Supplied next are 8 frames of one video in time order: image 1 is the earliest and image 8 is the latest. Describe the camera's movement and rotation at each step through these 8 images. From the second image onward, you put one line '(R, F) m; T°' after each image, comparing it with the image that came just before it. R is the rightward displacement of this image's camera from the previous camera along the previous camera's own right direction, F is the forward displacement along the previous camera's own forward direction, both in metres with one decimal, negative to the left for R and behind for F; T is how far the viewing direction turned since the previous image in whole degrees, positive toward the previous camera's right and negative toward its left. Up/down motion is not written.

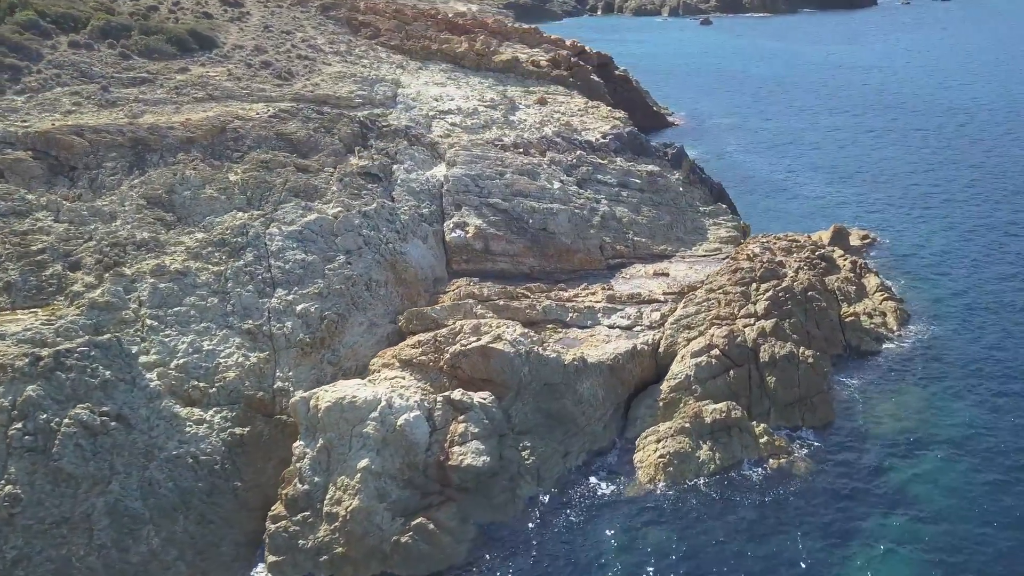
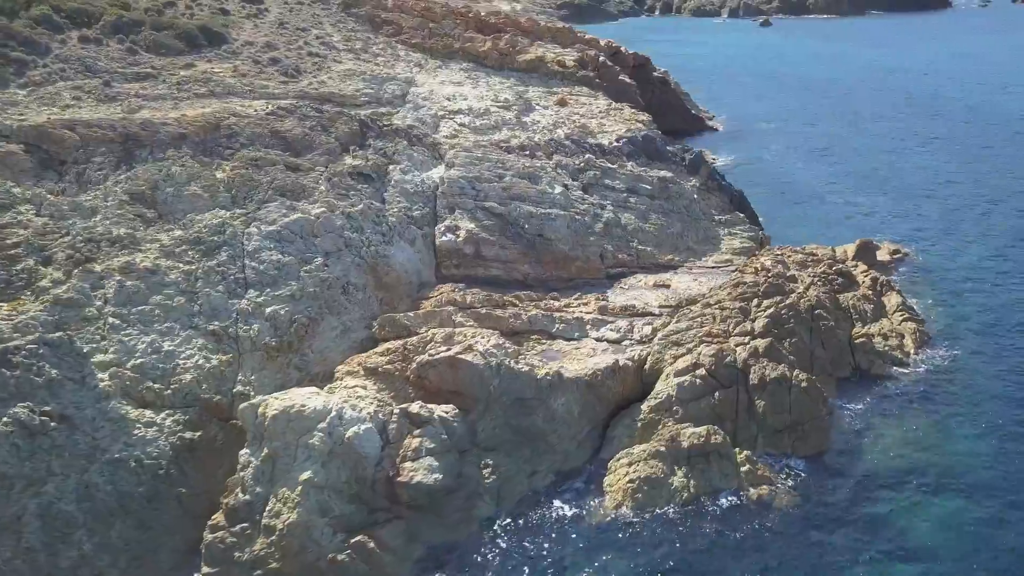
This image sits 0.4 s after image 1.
(+1.4, +0.7) m; -4°
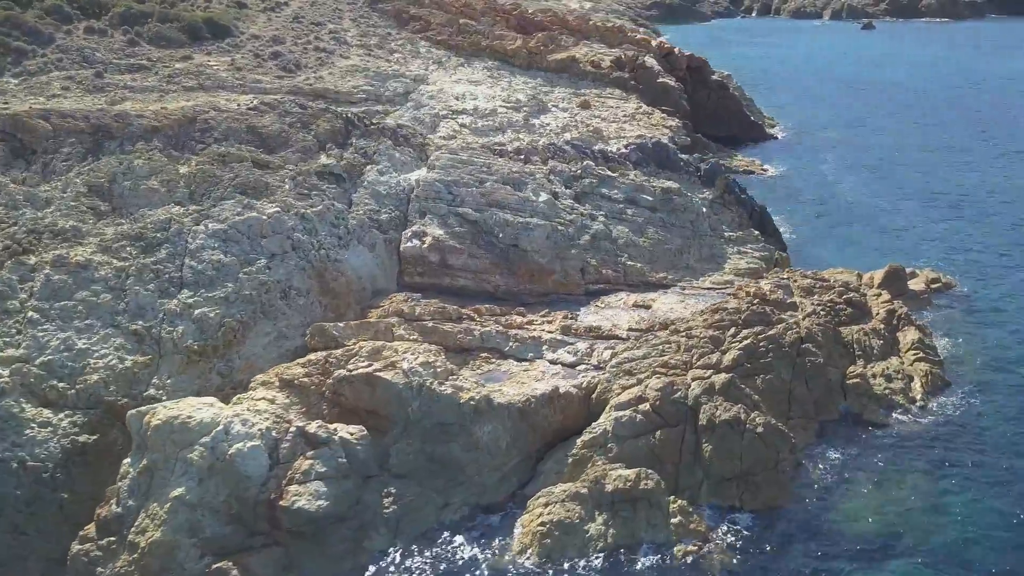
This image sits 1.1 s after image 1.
(+2.6, +1.2) m; -7°
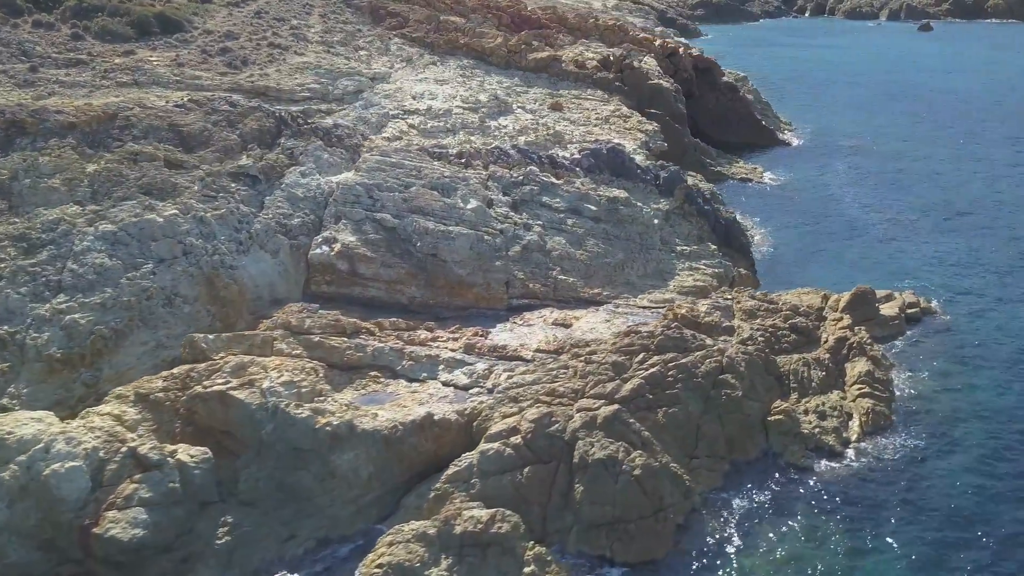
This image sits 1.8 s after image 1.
(+2.7, +1.1) m; -4°
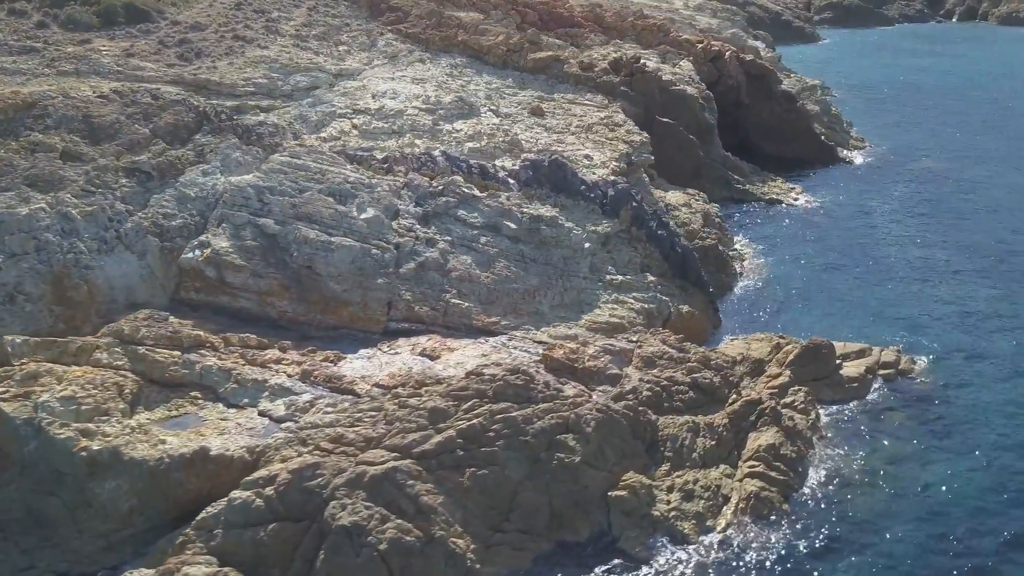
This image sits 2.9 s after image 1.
(+4.4, +2.0) m; -10°
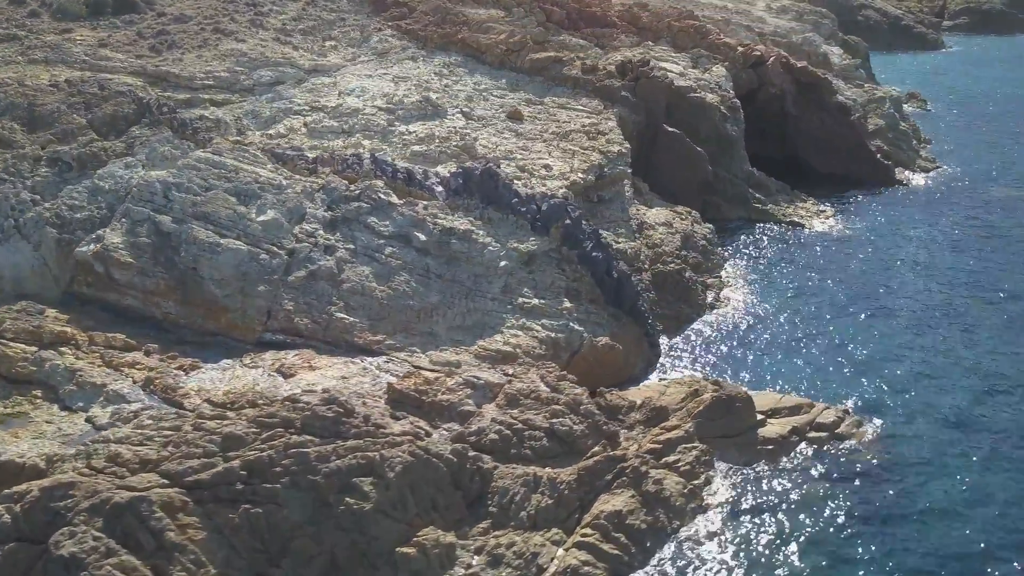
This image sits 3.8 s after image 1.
(+3.9, +1.5) m; -9°
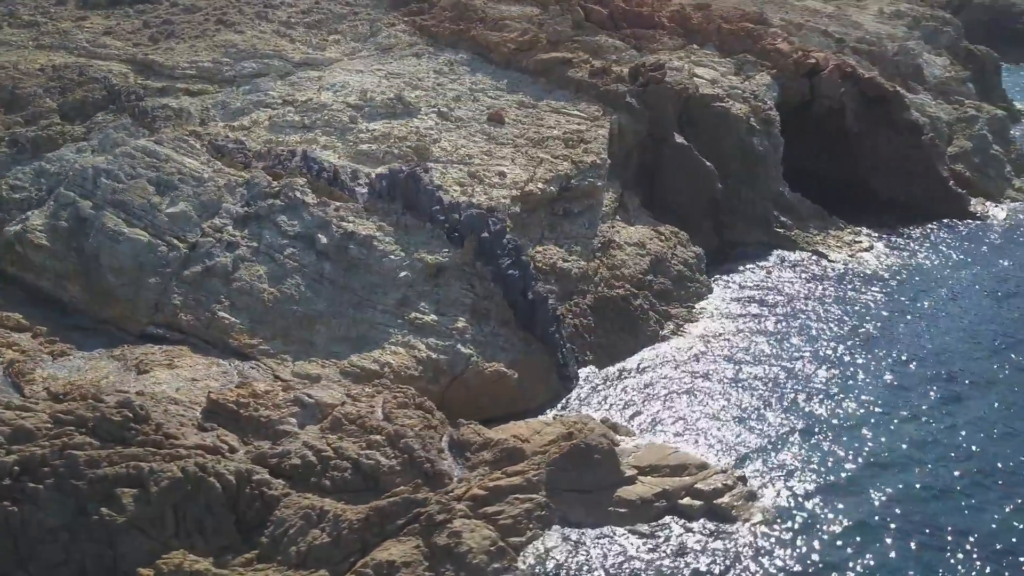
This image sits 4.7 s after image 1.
(+4.1, +1.4) m; -11°
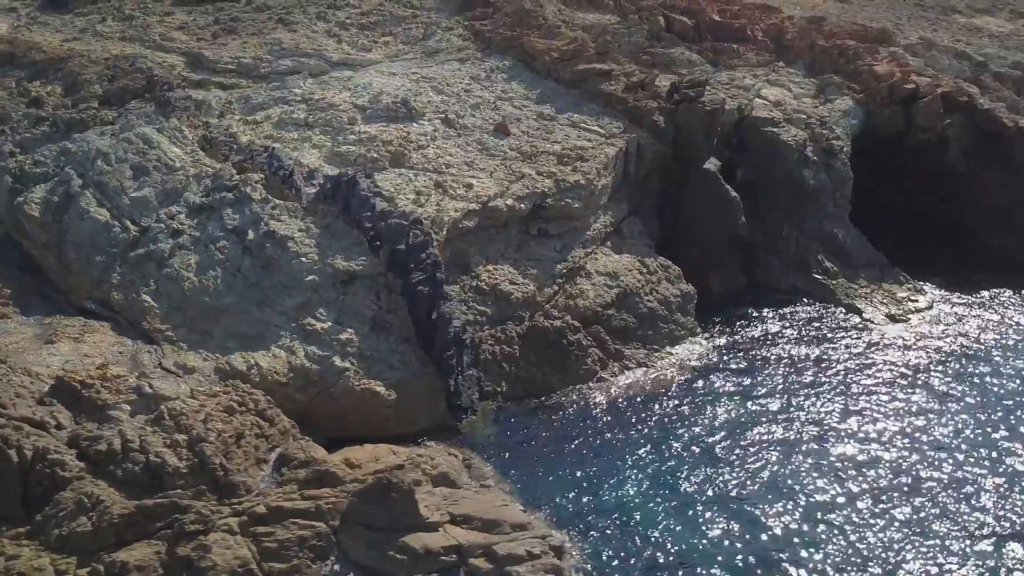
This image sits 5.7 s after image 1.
(+4.9, +1.4) m; -15°
